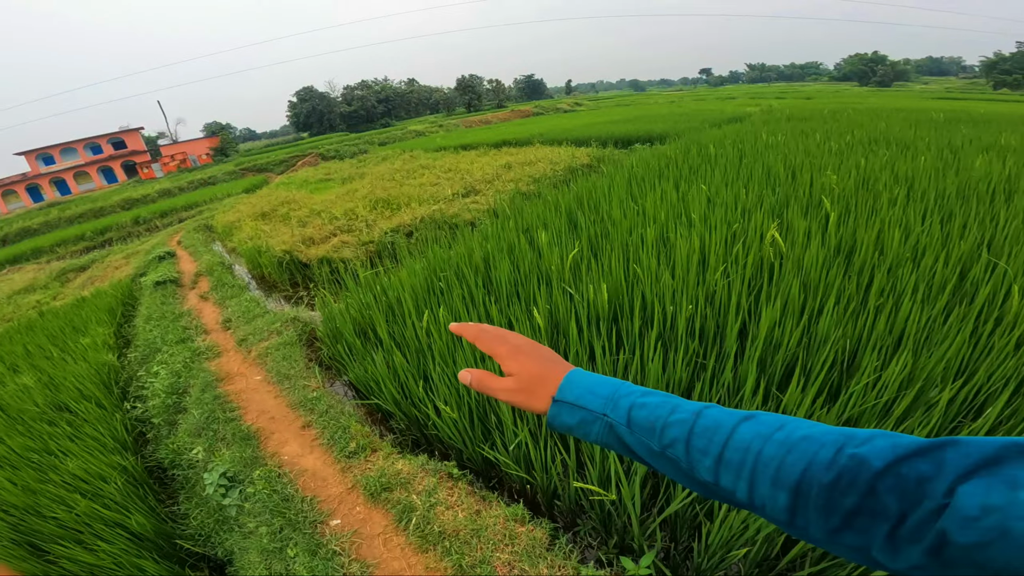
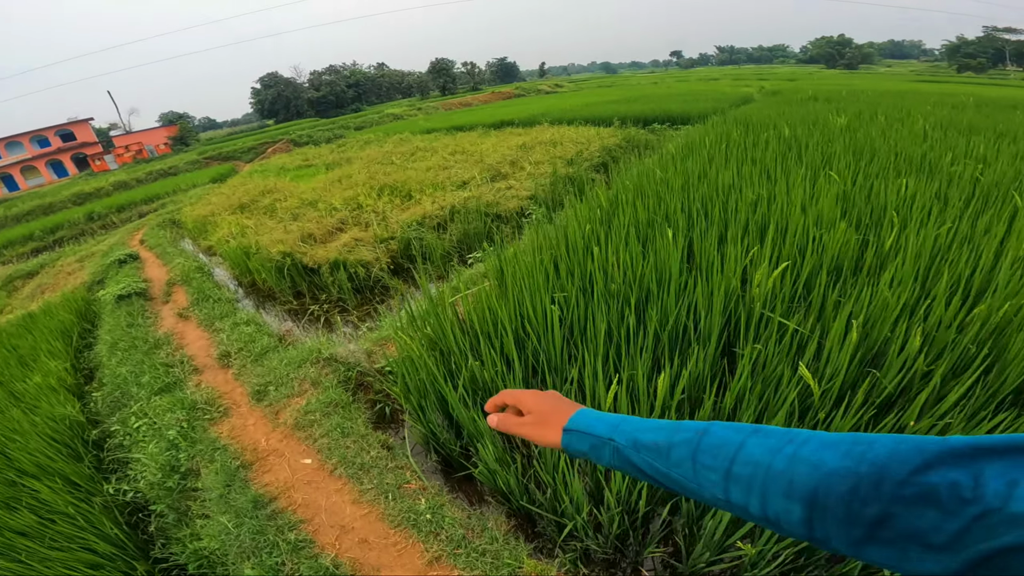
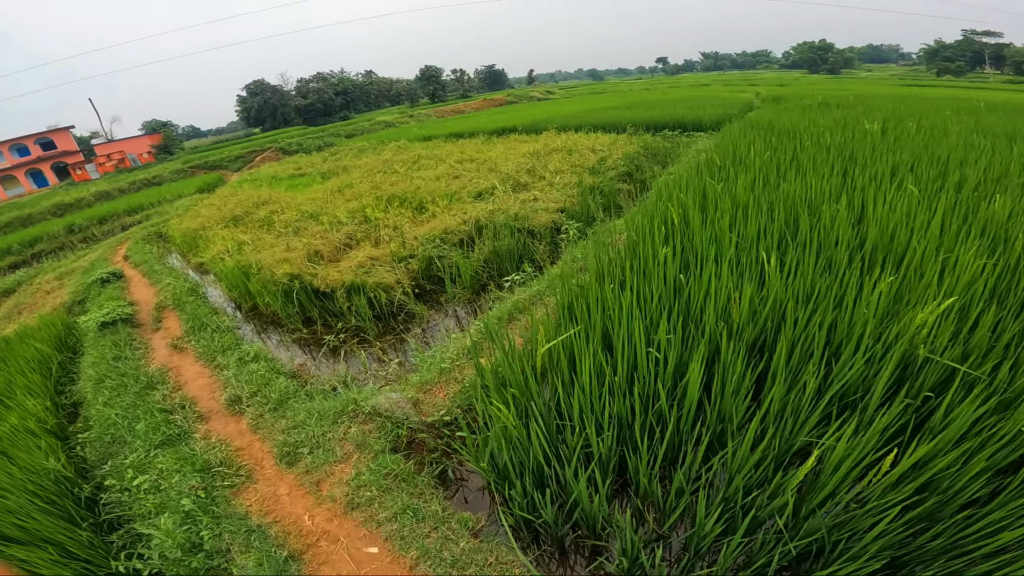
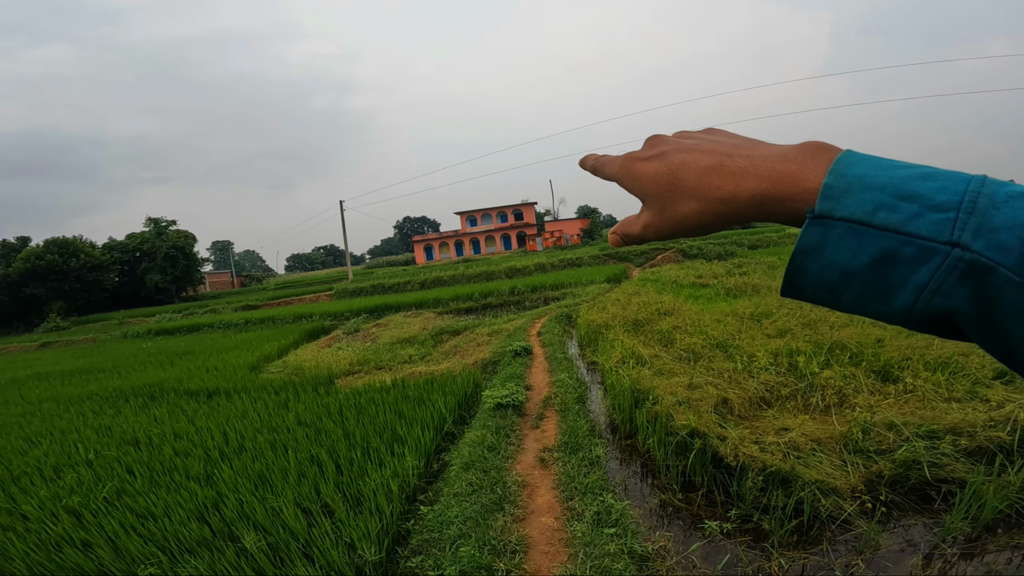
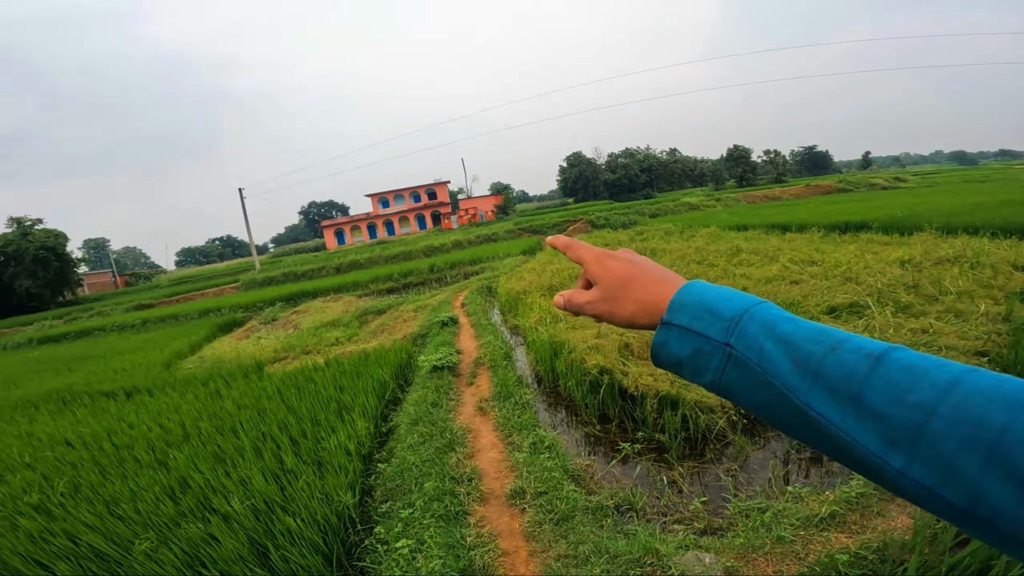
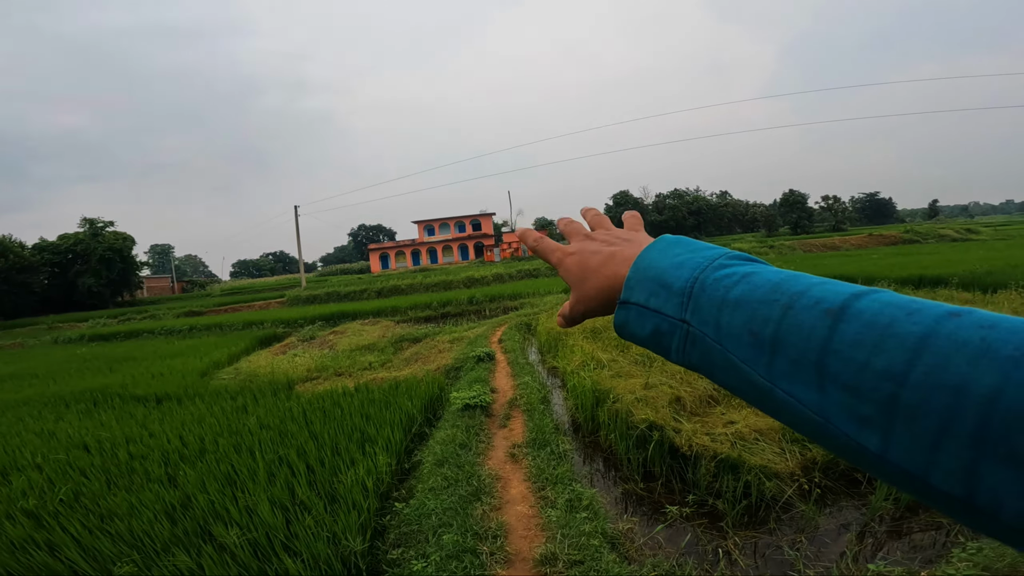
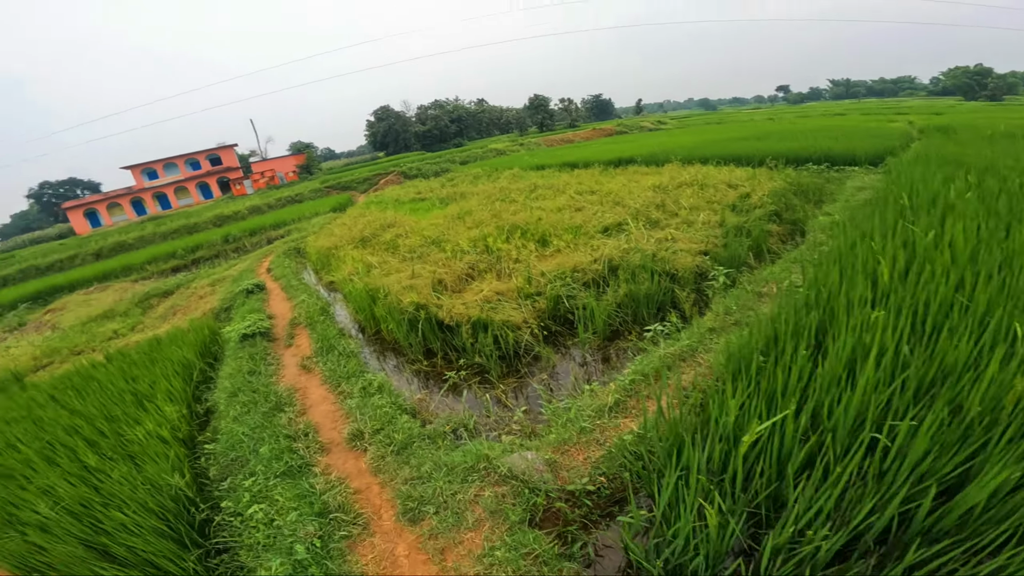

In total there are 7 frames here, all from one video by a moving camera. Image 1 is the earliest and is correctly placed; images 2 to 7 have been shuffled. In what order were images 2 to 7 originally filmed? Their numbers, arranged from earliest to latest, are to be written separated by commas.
2, 3, 7, 5, 6, 4
